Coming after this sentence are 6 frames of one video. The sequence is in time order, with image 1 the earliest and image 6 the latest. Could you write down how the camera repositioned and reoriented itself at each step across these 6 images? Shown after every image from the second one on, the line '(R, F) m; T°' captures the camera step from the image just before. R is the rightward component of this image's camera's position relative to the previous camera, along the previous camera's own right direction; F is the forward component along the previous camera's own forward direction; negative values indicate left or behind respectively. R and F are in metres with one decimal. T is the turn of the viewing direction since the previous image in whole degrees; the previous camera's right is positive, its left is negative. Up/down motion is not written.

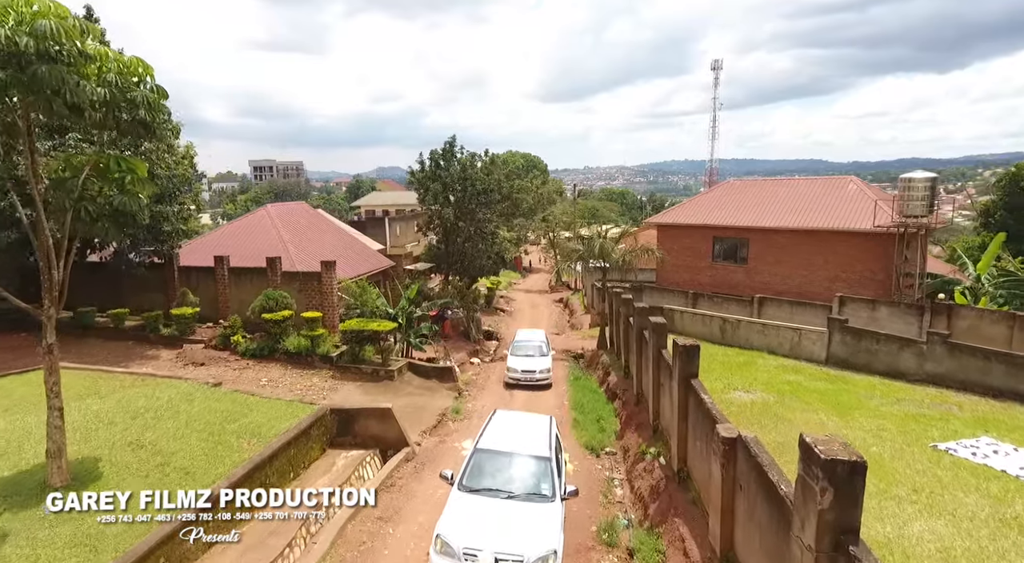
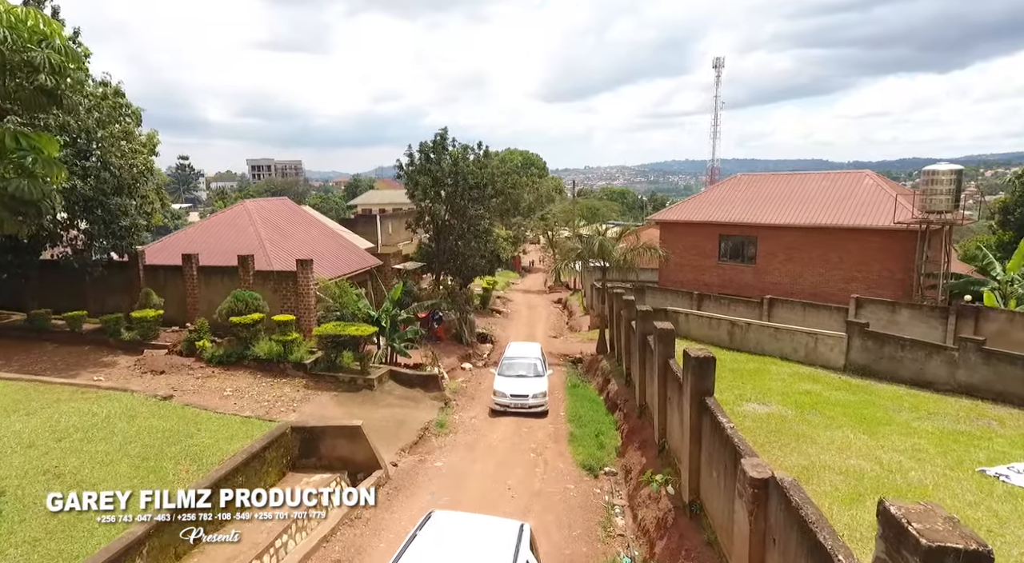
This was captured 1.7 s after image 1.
(+0.2, +1.3) m; 0°
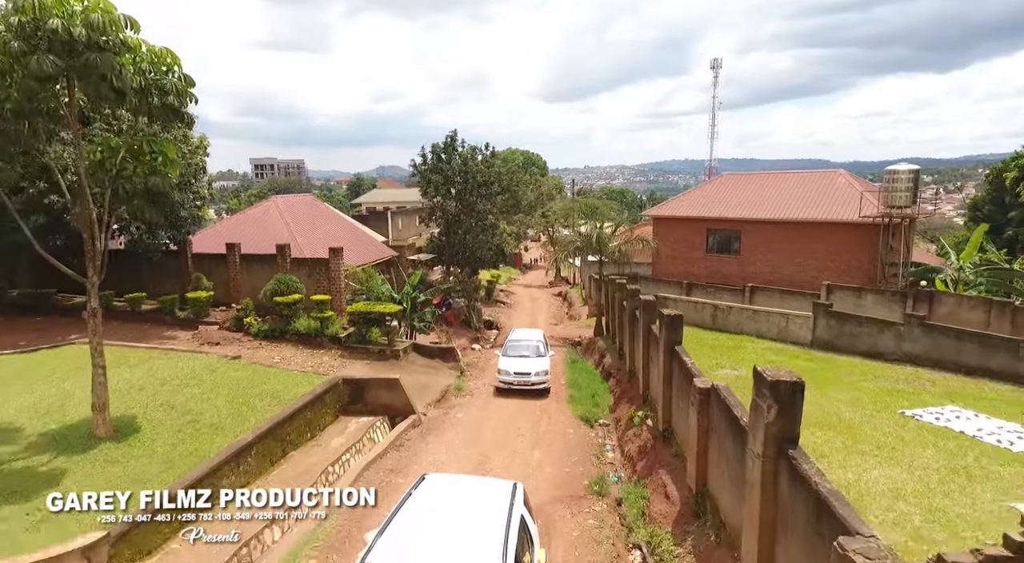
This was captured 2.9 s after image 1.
(-0.2, -2.2) m; 0°
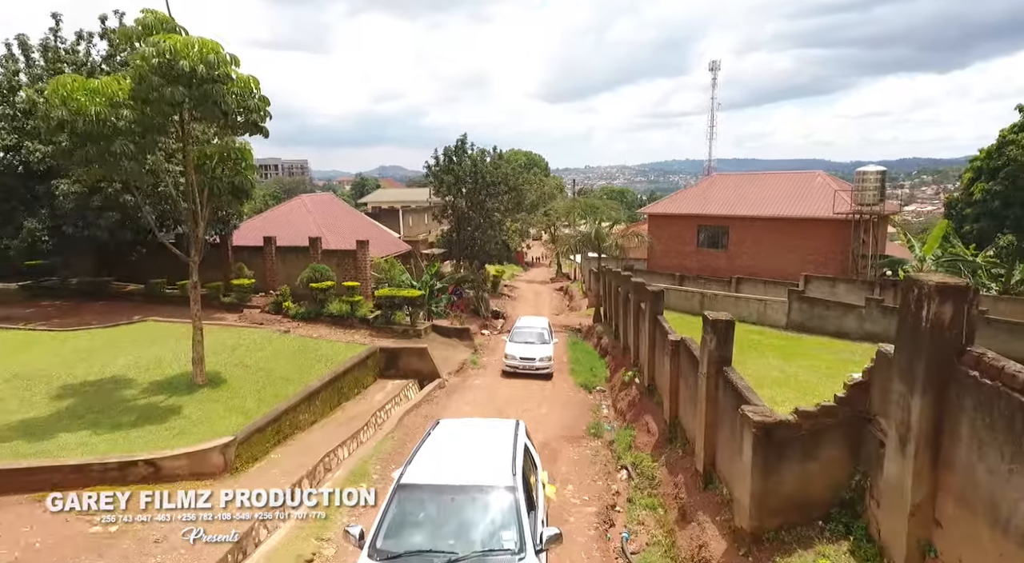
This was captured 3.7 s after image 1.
(-0.3, -2.2) m; 0°
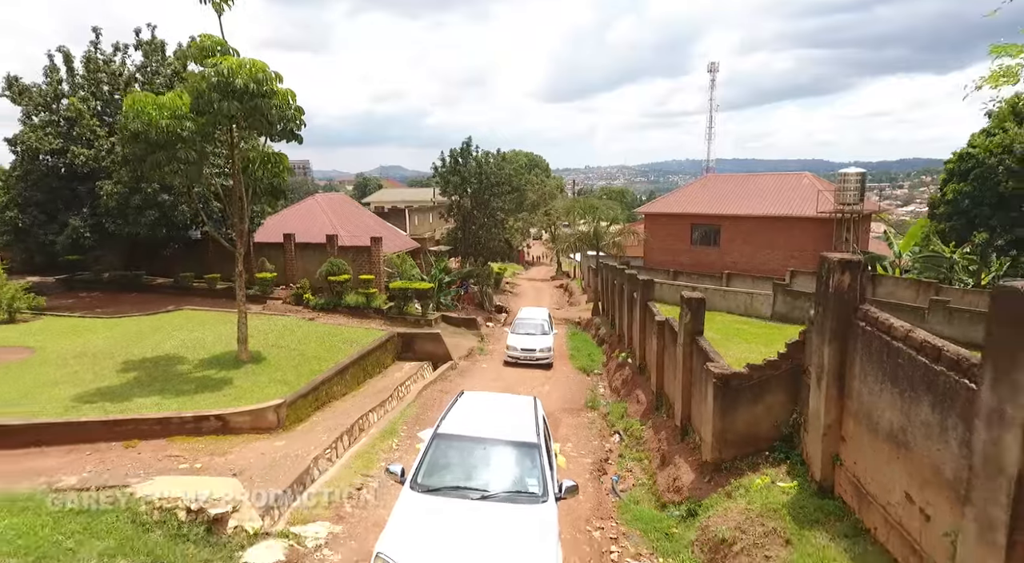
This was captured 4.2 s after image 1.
(-0.1, -1.5) m; 0°
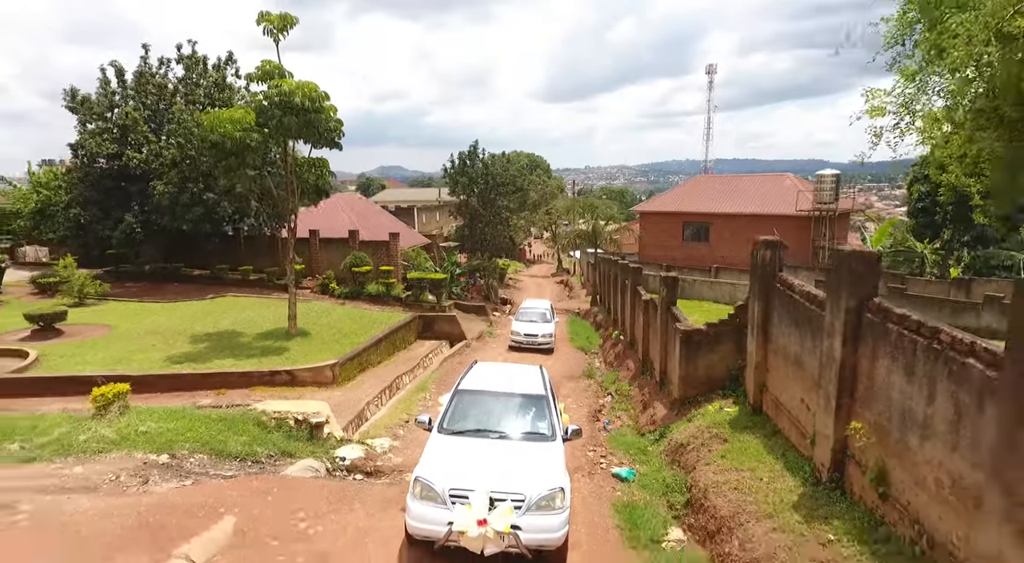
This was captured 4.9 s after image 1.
(-0.2, -2.2) m; 0°
